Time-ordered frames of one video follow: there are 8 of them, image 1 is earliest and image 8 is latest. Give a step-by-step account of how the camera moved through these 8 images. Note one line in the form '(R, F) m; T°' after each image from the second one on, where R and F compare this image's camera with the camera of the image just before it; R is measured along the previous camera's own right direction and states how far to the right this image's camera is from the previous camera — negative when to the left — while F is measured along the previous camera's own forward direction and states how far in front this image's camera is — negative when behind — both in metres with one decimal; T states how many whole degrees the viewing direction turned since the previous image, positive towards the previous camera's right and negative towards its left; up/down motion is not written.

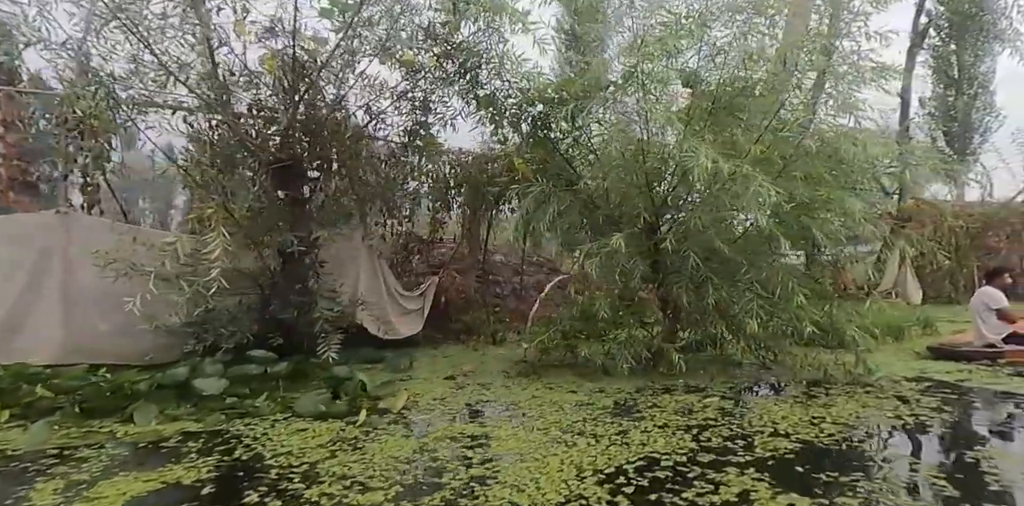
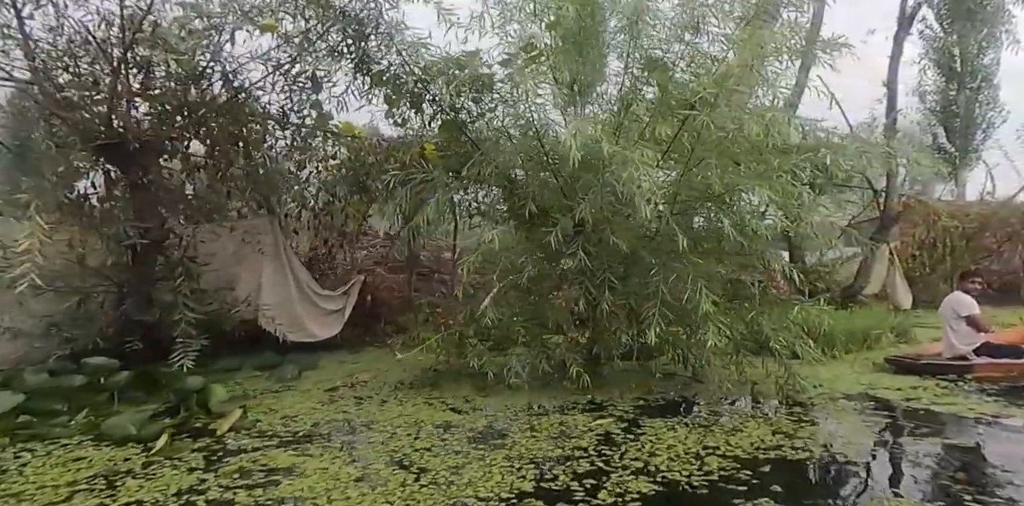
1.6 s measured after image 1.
(+0.8, +0.6) m; -1°
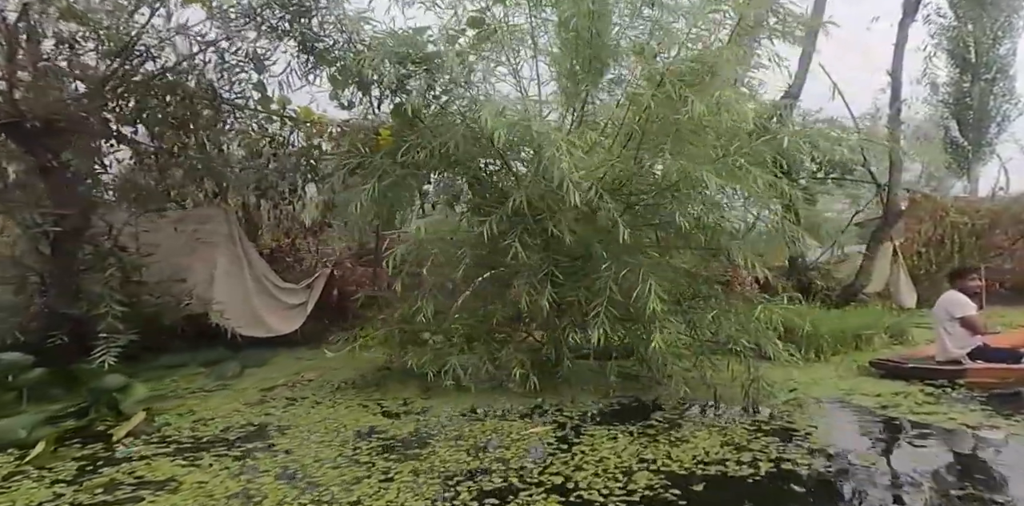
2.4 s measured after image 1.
(+0.4, +0.3) m; -1°
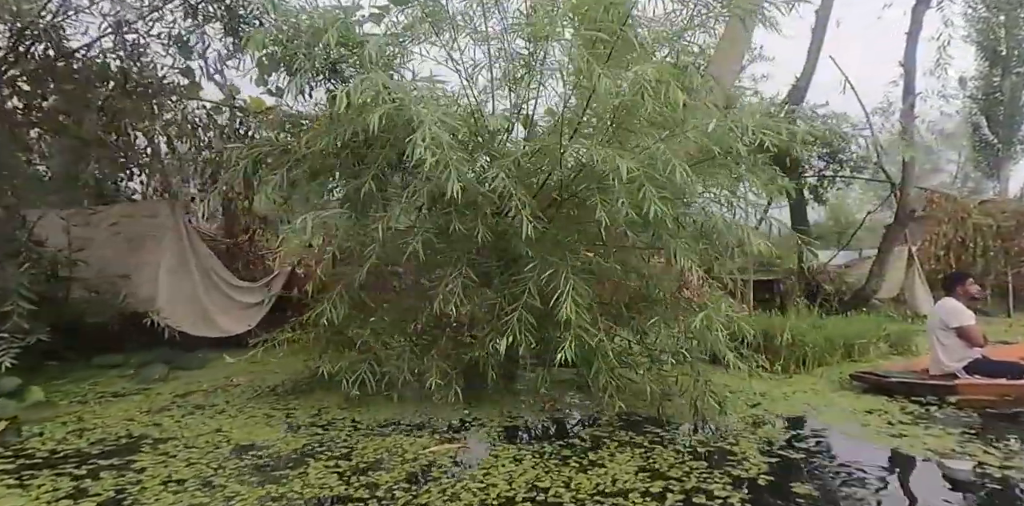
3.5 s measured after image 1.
(+0.6, +0.4) m; -2°
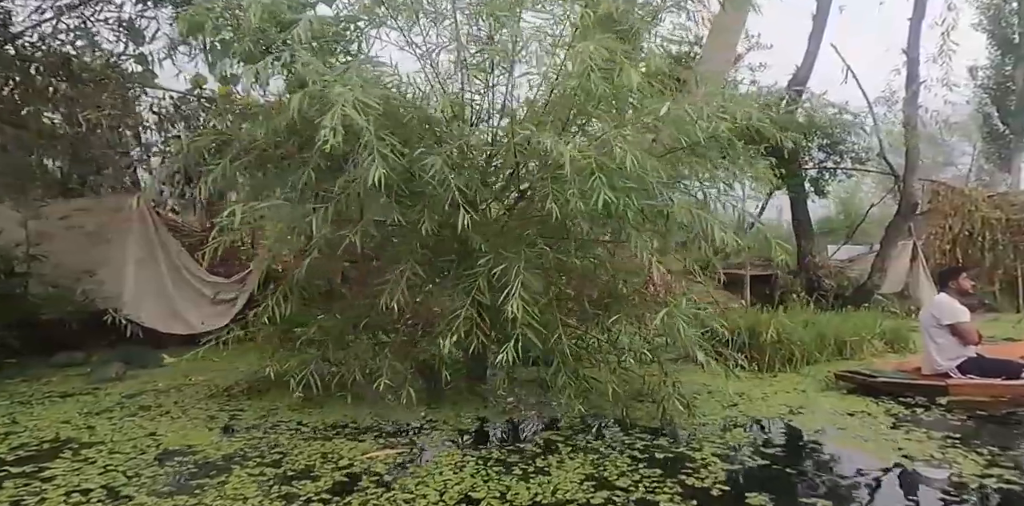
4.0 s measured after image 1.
(+0.3, +0.2) m; -1°
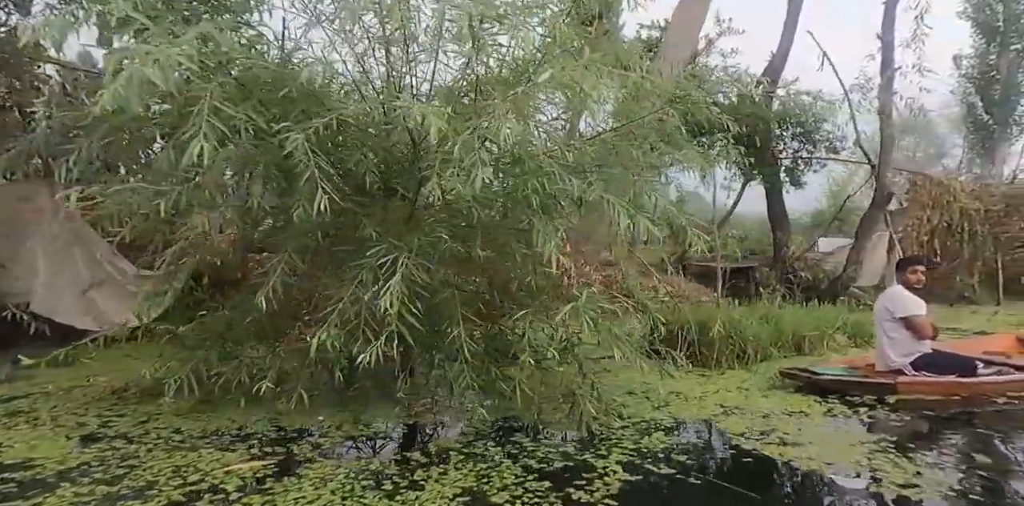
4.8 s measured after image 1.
(+0.5, +0.3) m; 0°
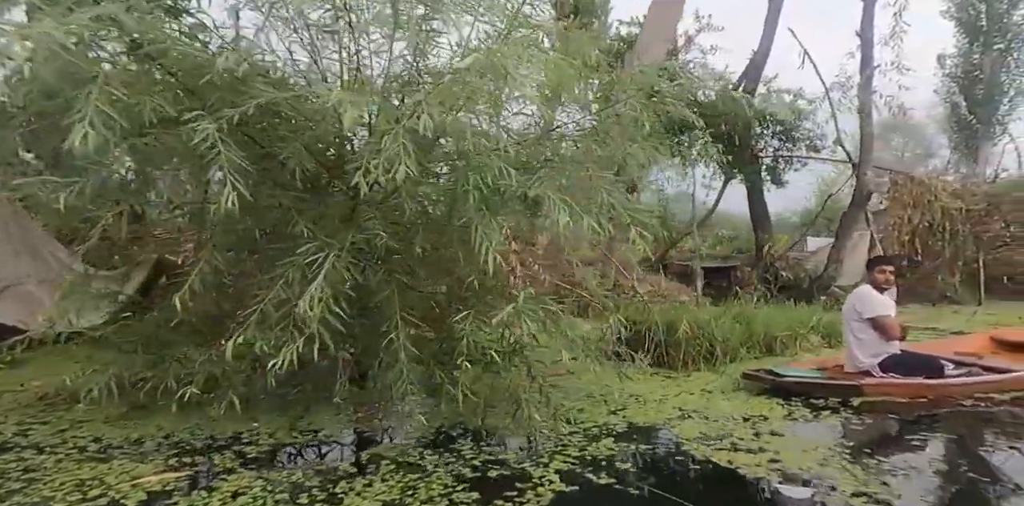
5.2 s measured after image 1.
(+0.2, +0.1) m; +1°
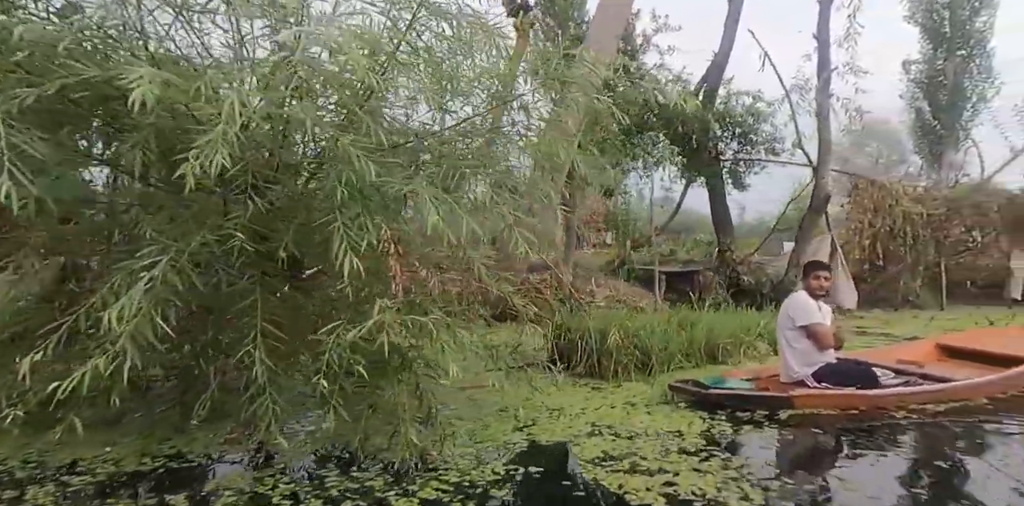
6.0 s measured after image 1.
(+0.4, +0.3) m; +1°
